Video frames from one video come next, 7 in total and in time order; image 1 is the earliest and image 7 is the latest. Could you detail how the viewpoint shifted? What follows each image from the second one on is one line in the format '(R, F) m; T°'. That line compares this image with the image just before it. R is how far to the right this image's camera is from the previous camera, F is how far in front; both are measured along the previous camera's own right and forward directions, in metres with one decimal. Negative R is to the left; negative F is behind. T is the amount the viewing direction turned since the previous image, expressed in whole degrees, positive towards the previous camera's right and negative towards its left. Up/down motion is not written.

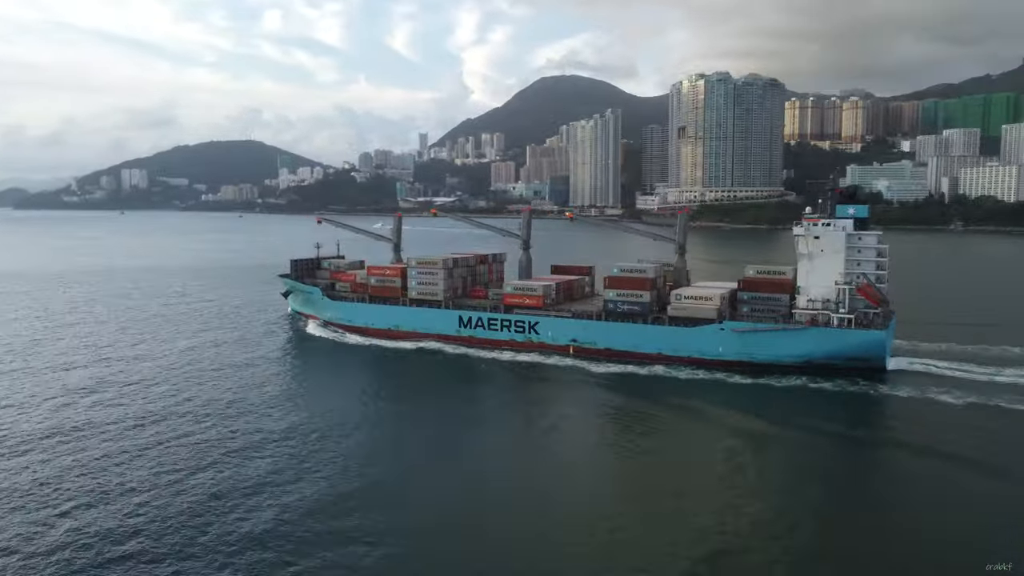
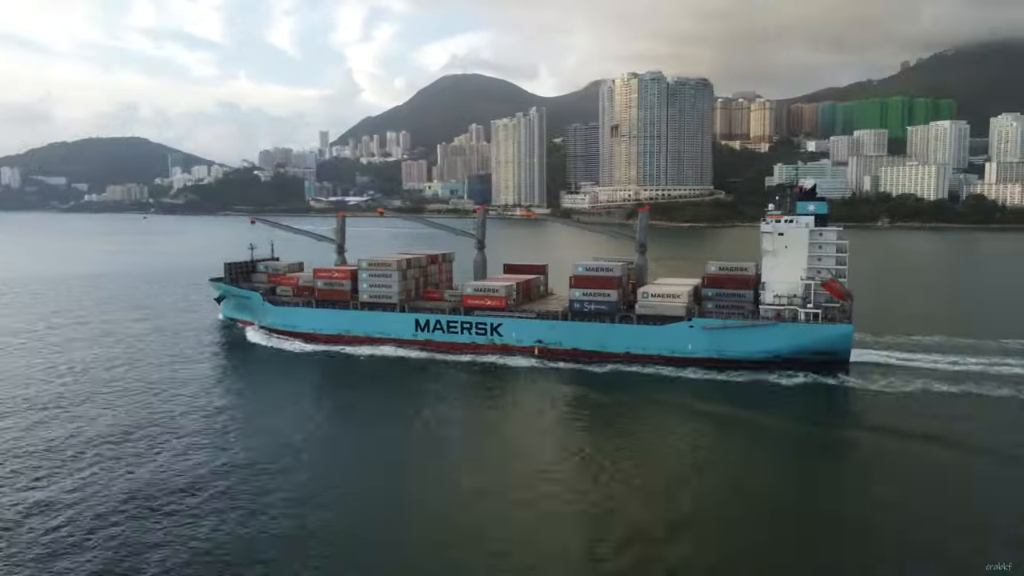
(-2.2, +1.2) m; +7°
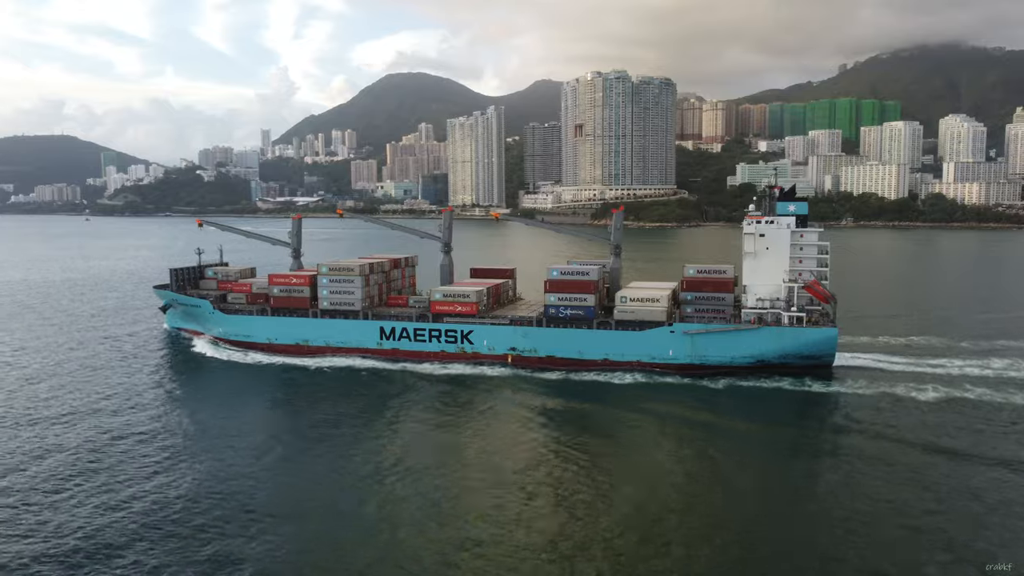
(-0.8, +1.5) m; +4°
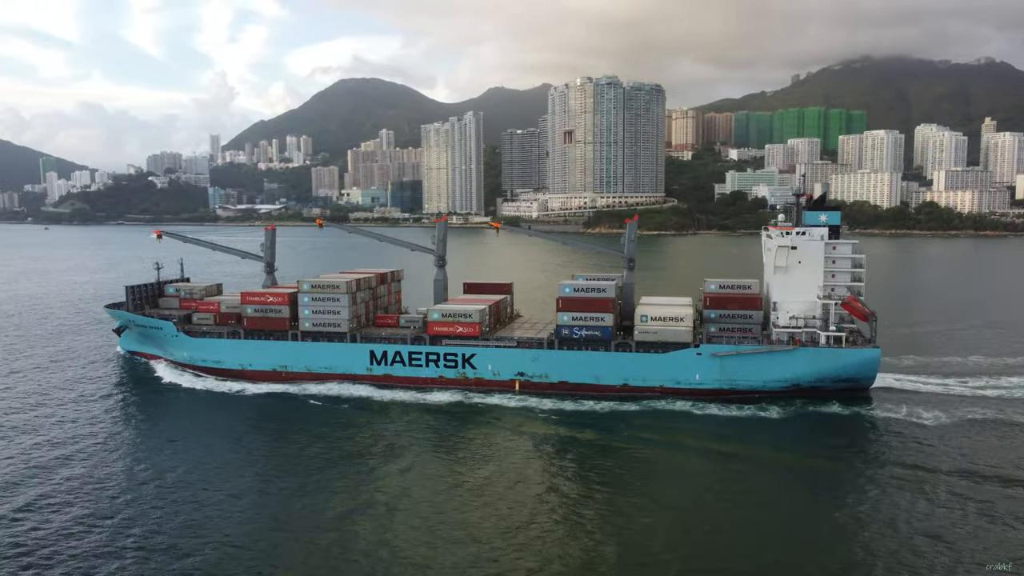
(-1.7, +2.7) m; +3°
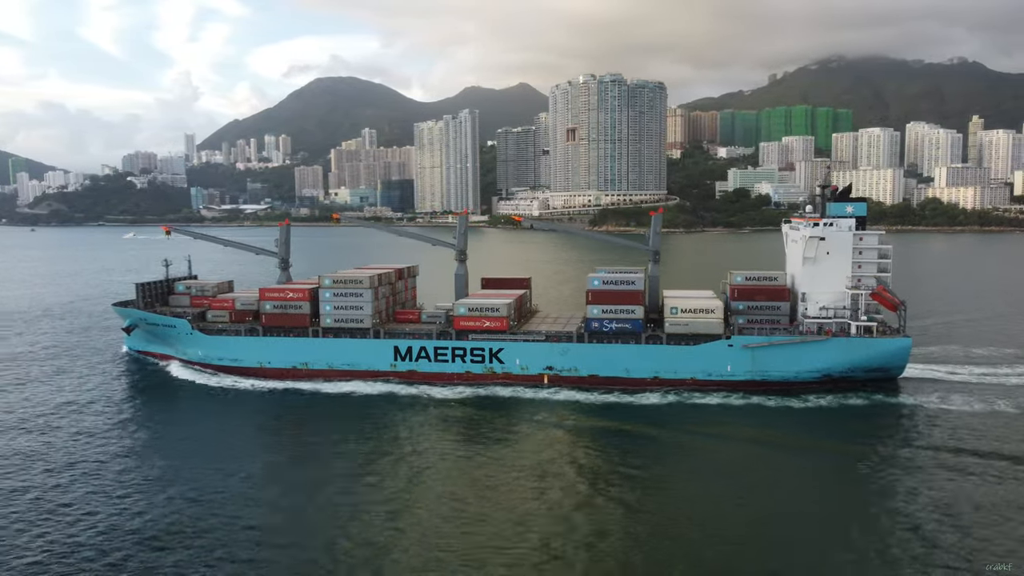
(-1.7, +0.3) m; +2°
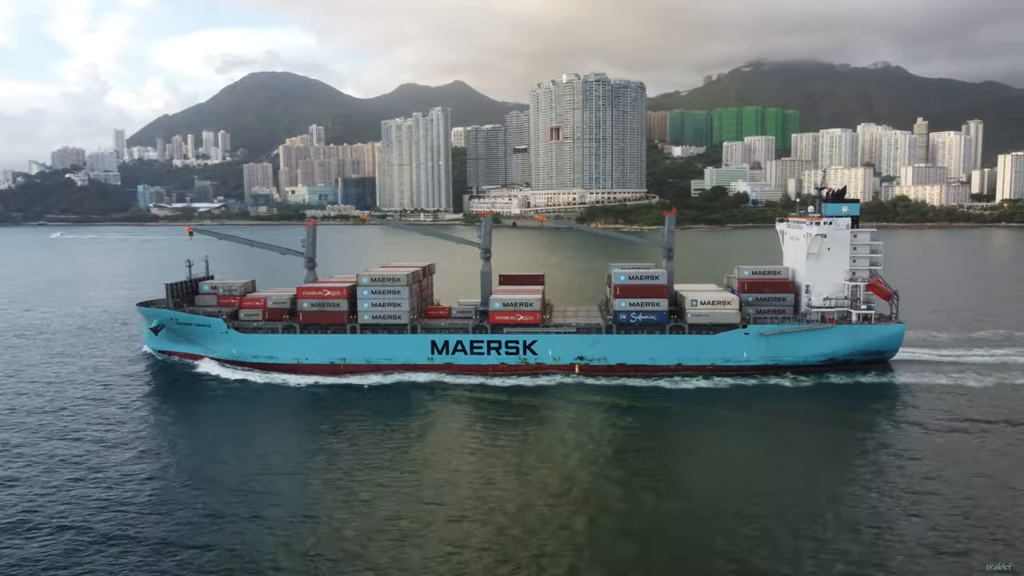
(-3.4, -1.5) m; +5°
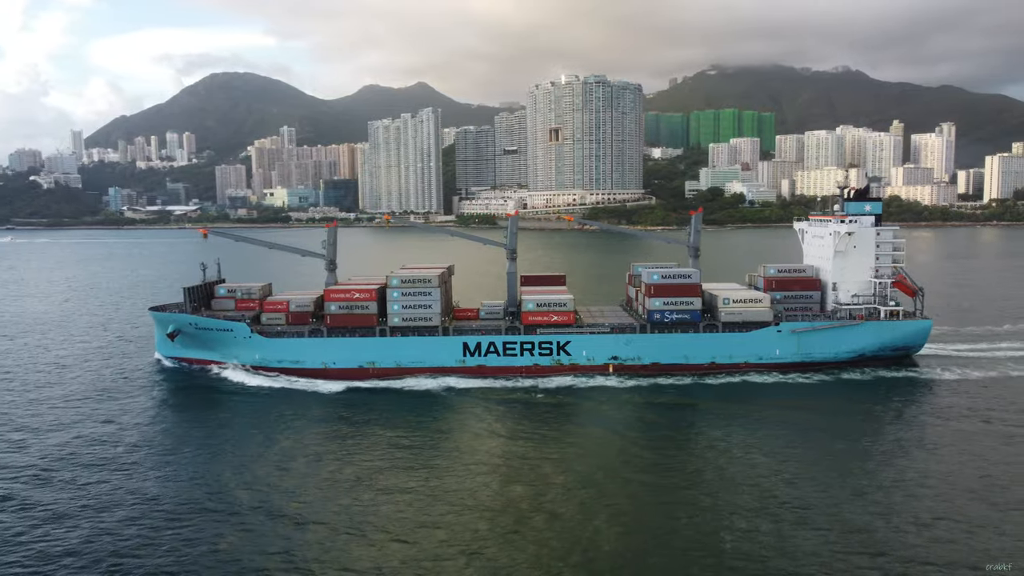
(-2.4, +0.3) m; +3°
